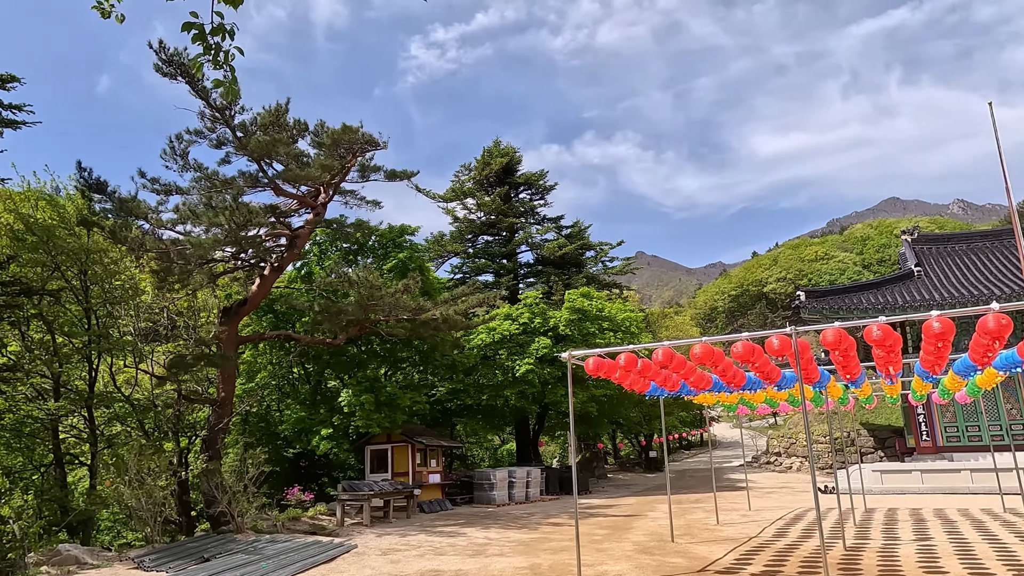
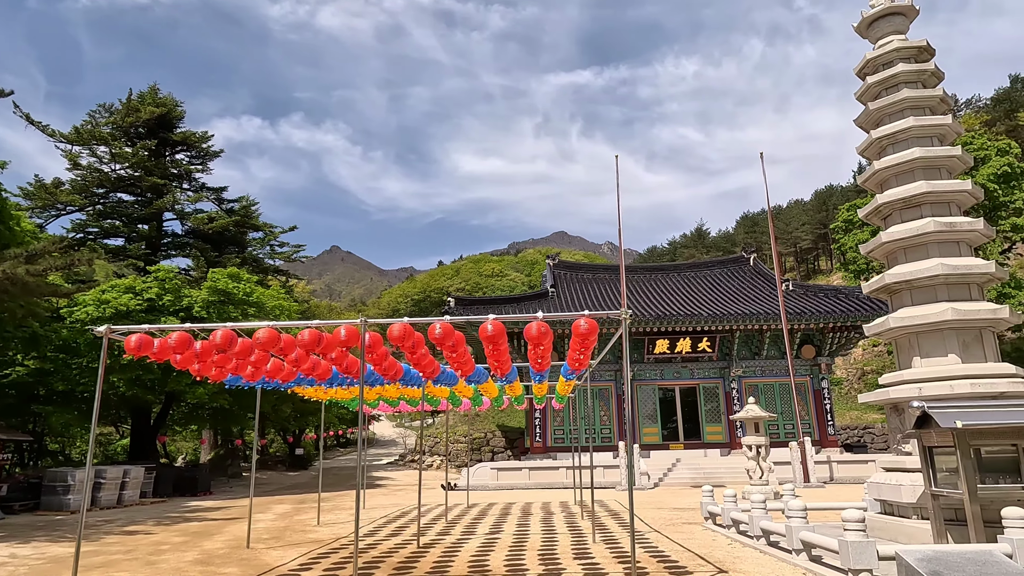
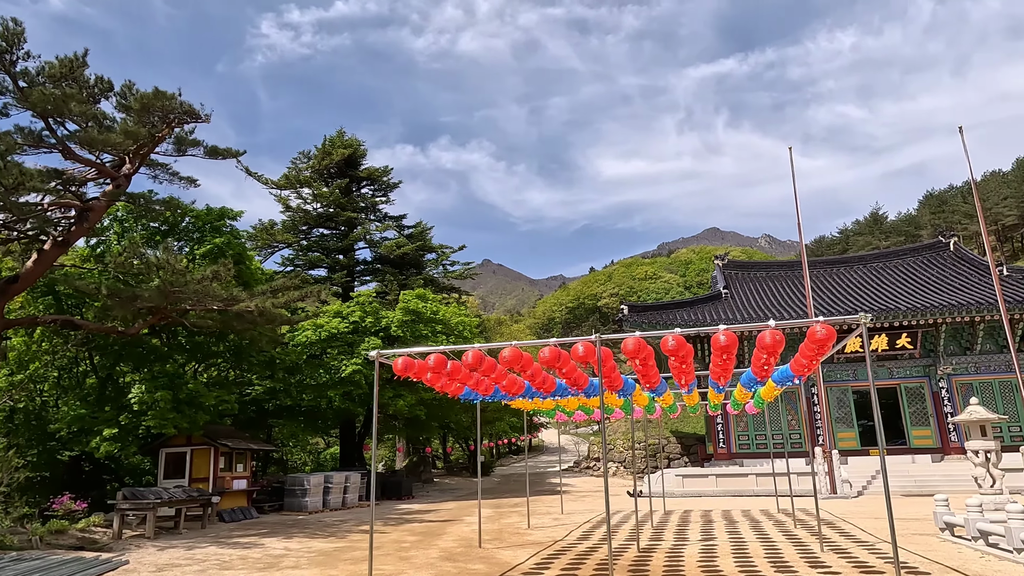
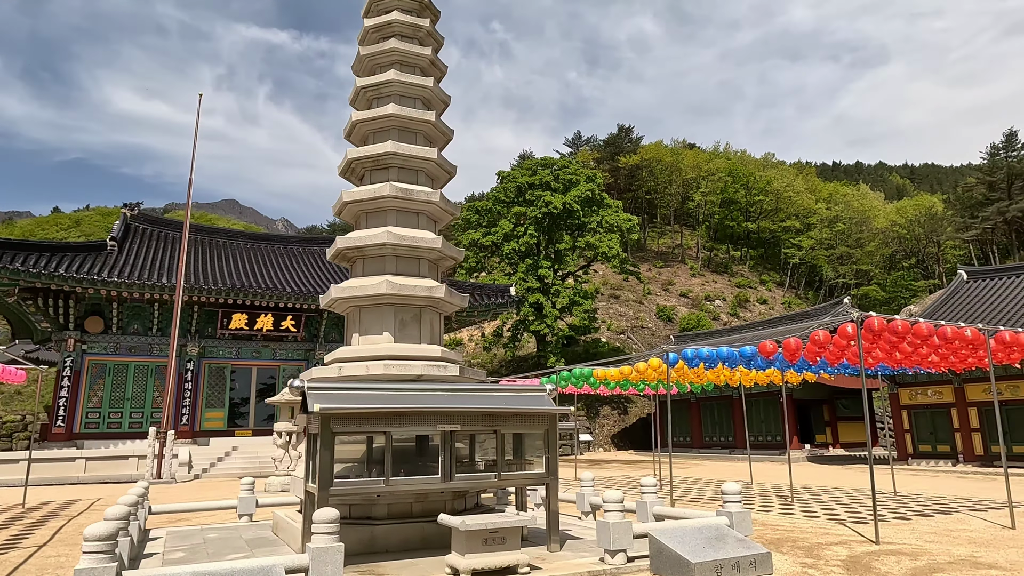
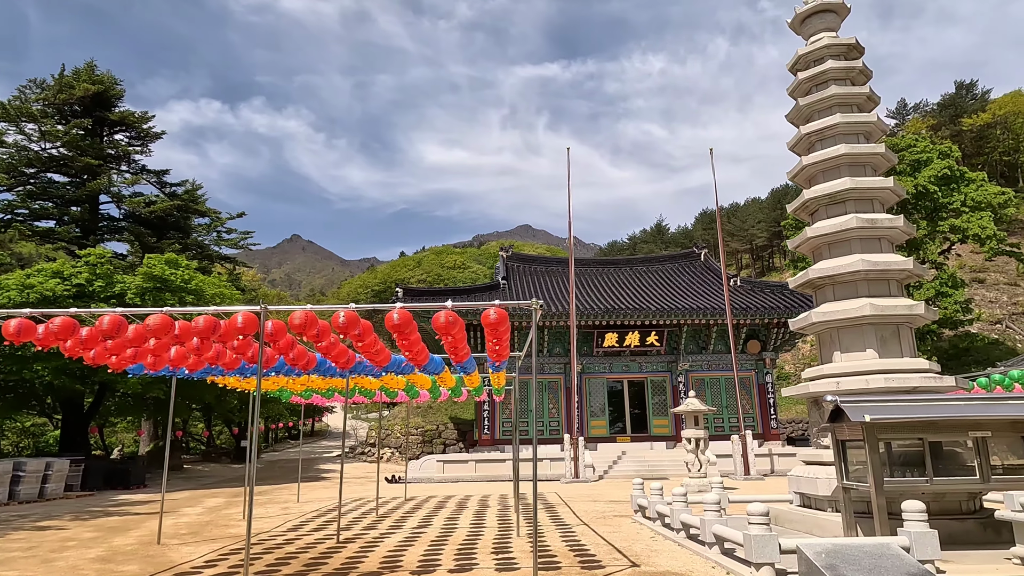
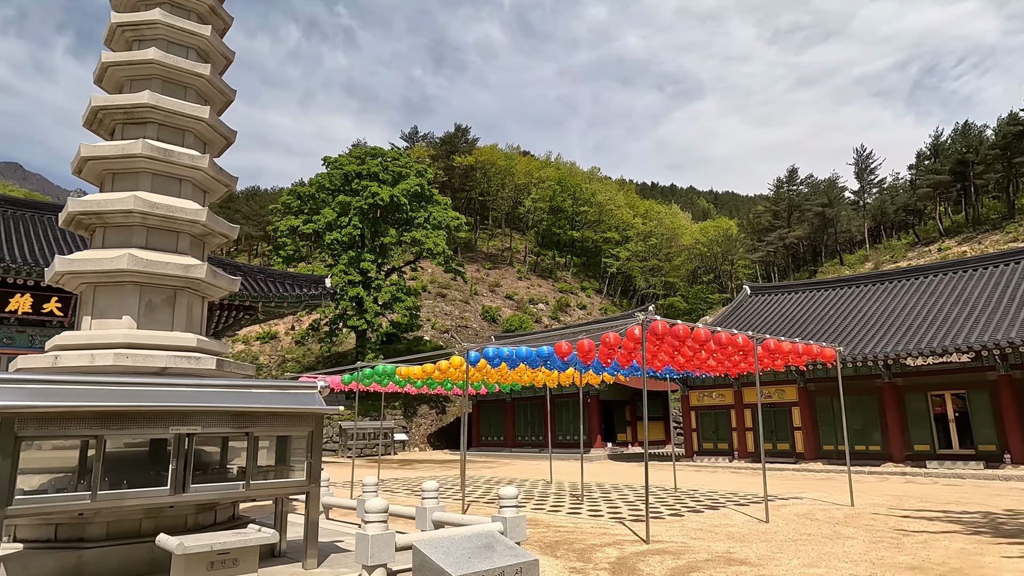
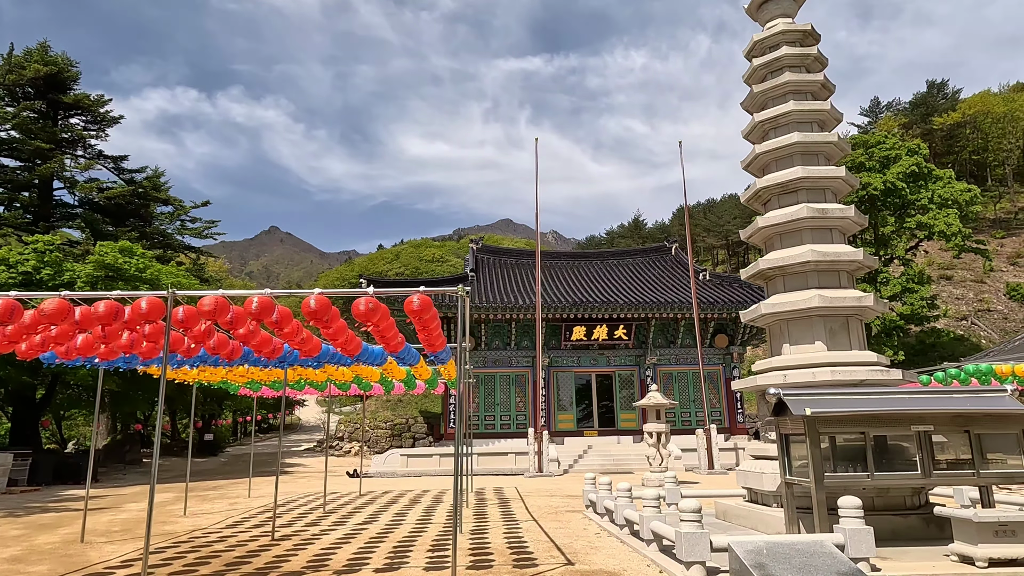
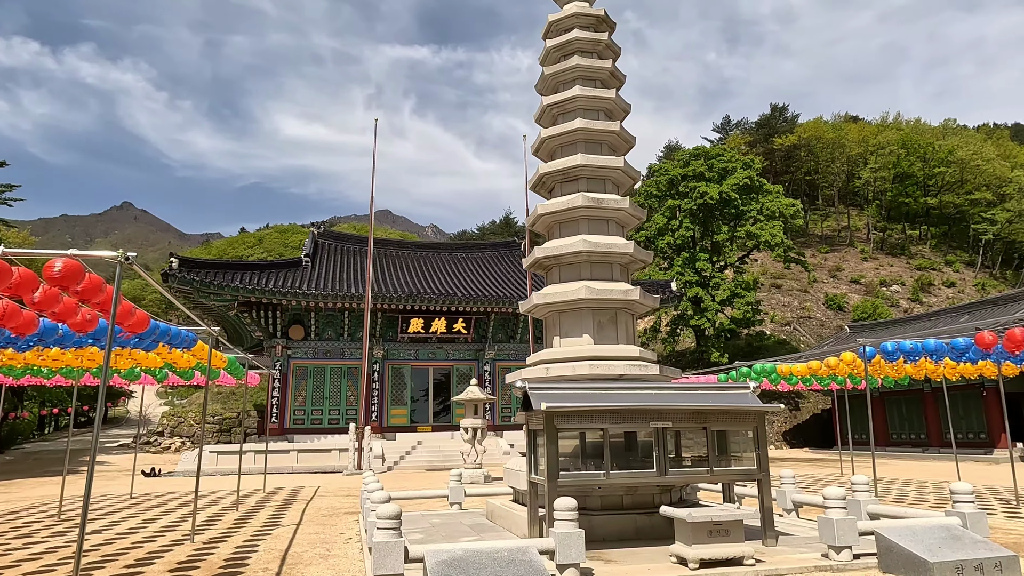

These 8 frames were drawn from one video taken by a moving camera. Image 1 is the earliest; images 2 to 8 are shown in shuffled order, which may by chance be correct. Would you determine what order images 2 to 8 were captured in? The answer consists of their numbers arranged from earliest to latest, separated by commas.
3, 2, 5, 7, 8, 4, 6
